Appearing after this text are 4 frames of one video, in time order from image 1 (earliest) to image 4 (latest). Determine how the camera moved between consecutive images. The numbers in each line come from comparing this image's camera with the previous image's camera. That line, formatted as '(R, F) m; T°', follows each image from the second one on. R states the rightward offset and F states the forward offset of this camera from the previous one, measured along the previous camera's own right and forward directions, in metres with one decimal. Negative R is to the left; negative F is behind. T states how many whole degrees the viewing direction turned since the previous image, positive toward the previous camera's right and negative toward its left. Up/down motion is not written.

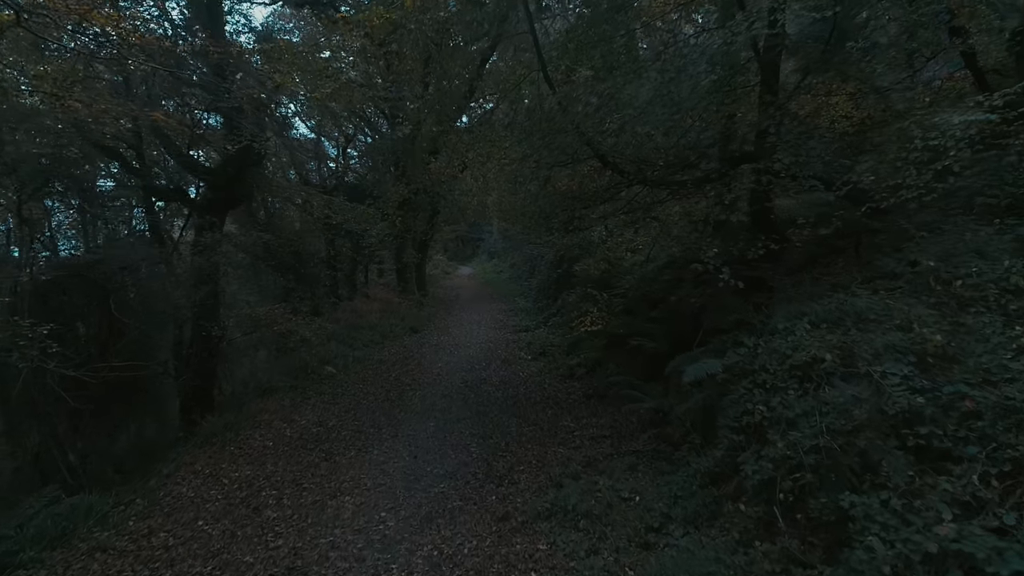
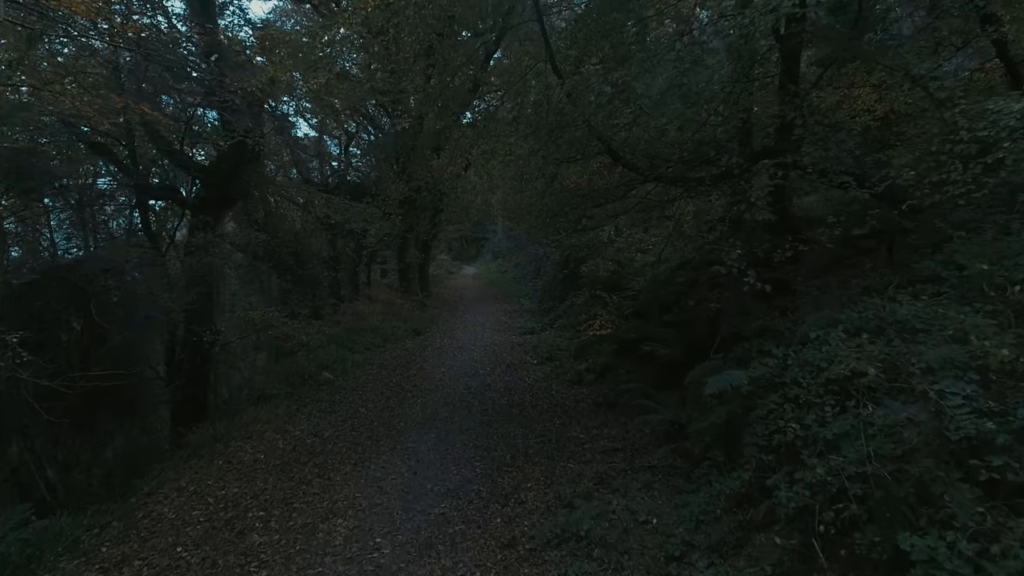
(0.0, +0.5) m; 0°
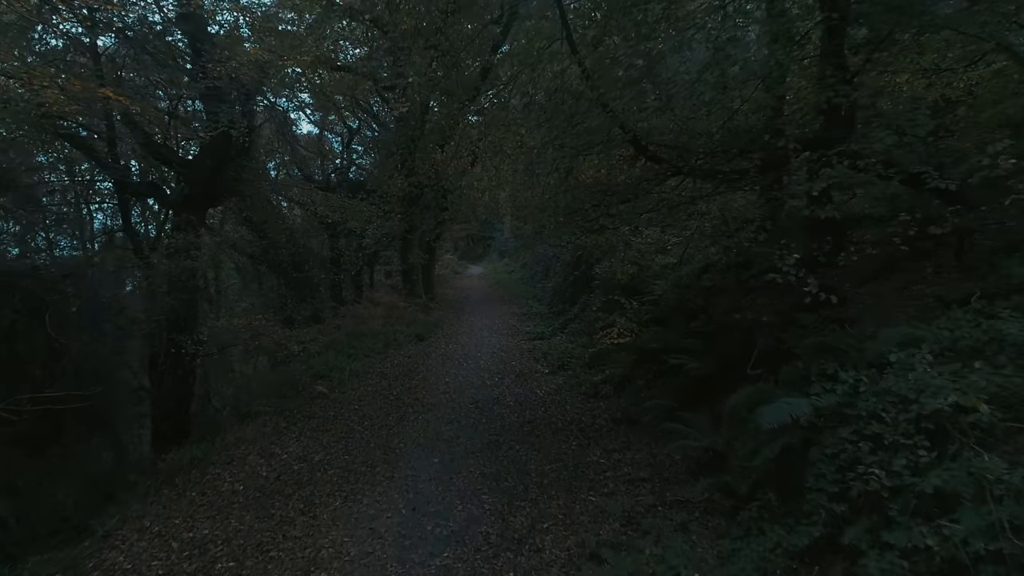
(-0.1, +0.9) m; -1°
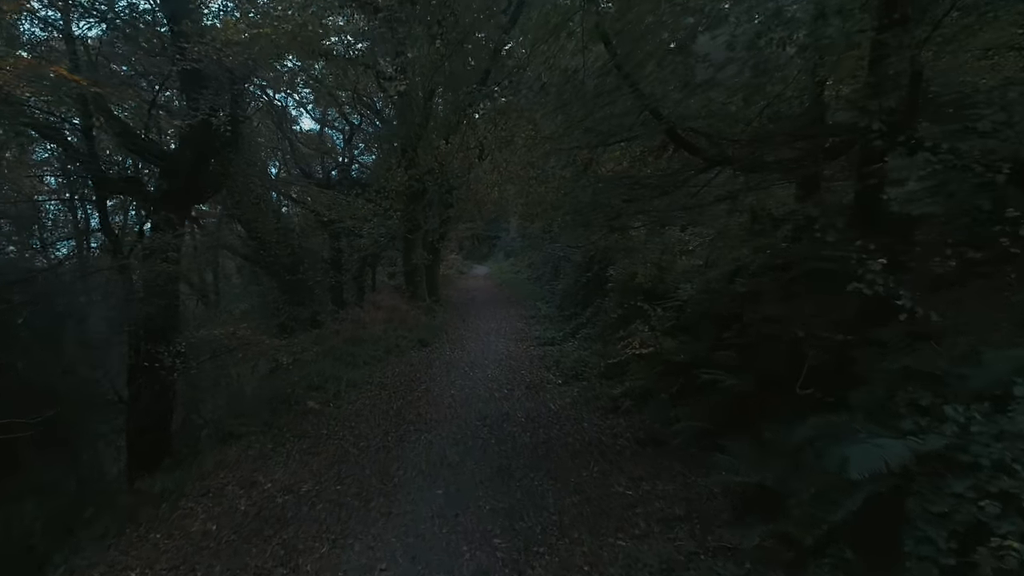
(-0.1, +0.9) m; 0°
